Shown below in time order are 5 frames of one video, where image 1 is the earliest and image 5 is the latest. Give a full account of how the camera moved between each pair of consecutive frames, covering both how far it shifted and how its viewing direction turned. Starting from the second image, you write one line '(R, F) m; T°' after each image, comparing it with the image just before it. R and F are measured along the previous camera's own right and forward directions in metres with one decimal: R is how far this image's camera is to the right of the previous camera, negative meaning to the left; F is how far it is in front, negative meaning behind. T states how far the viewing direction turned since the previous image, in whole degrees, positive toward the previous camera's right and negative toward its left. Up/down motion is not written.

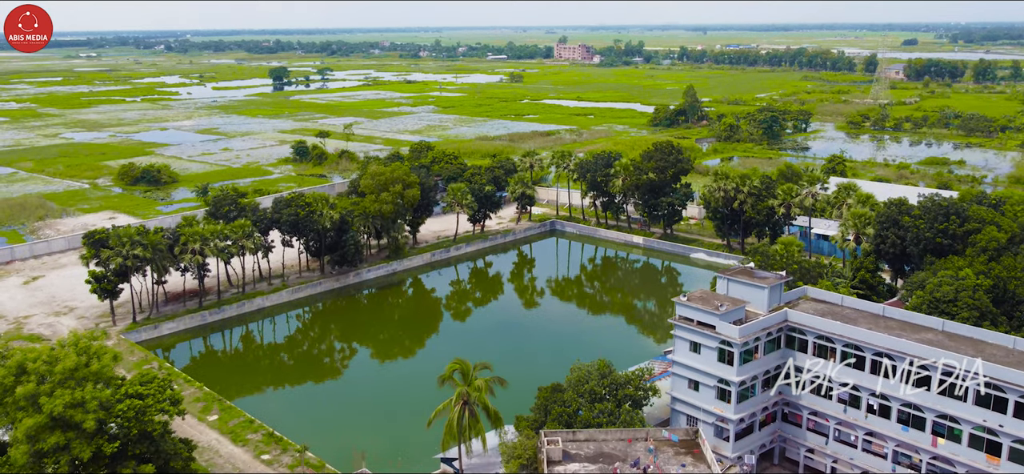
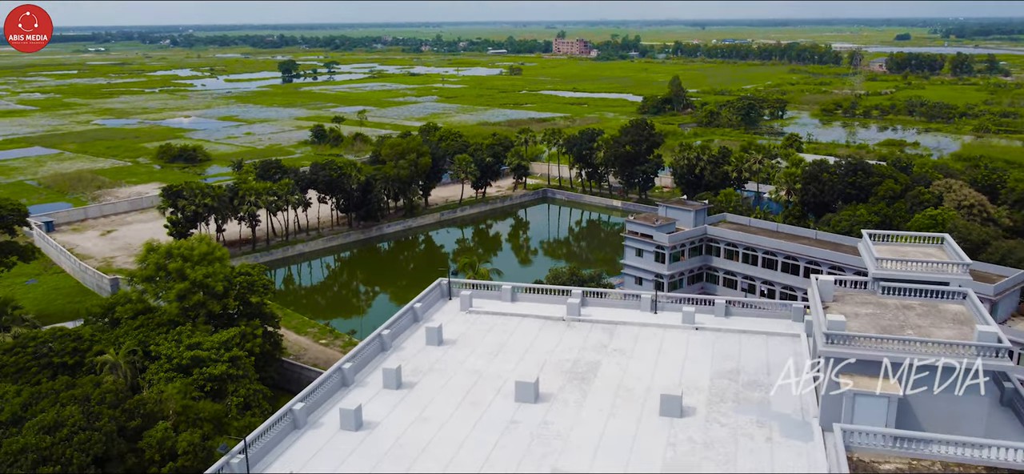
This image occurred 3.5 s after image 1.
(+0.3, -10.5) m; 0°
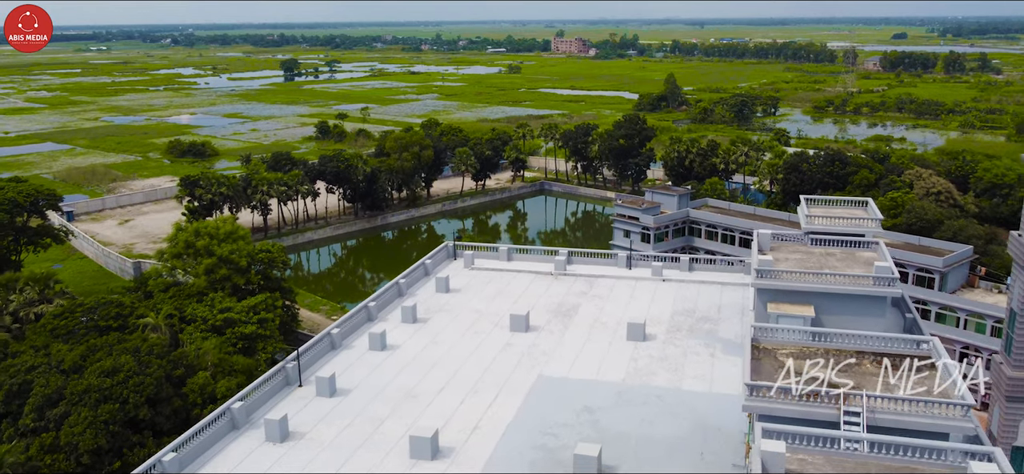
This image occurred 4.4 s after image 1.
(+0.1, -3.3) m; 0°
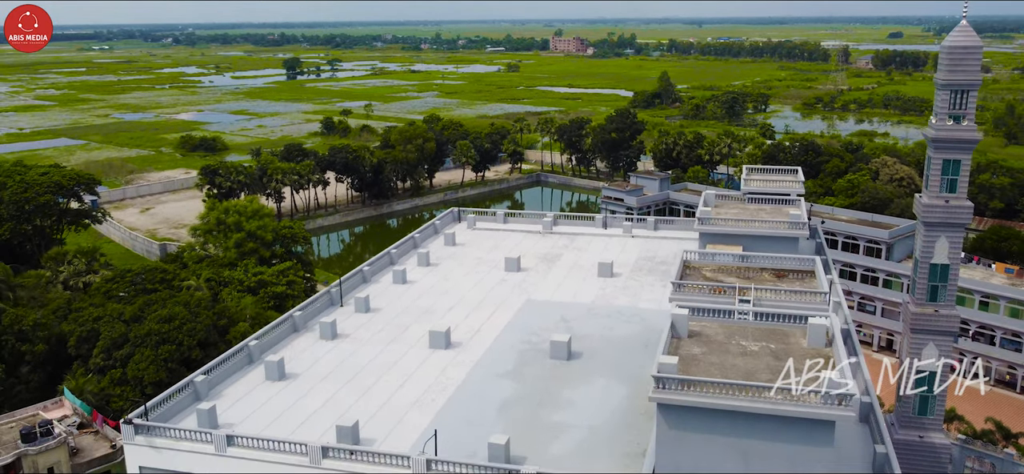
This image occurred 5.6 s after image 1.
(+0.1, -4.4) m; 0°
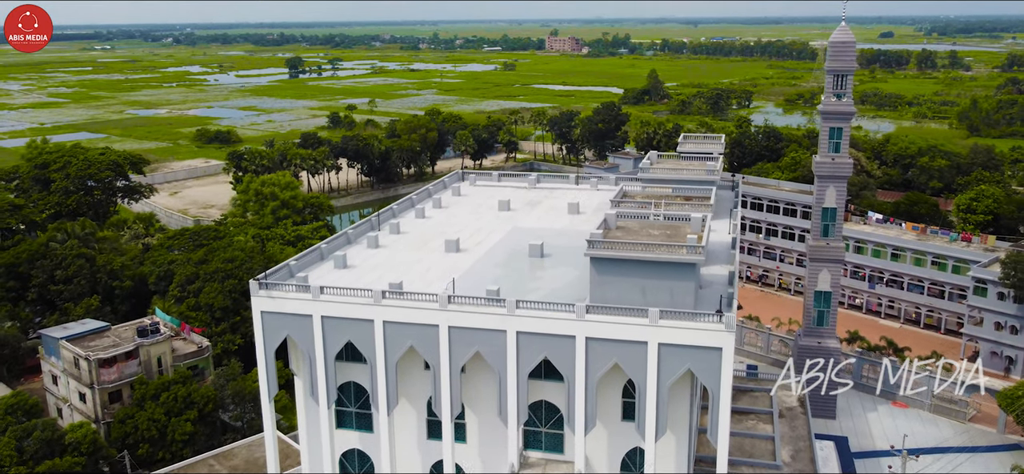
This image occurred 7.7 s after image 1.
(+0.2, -7.3) m; 0°
